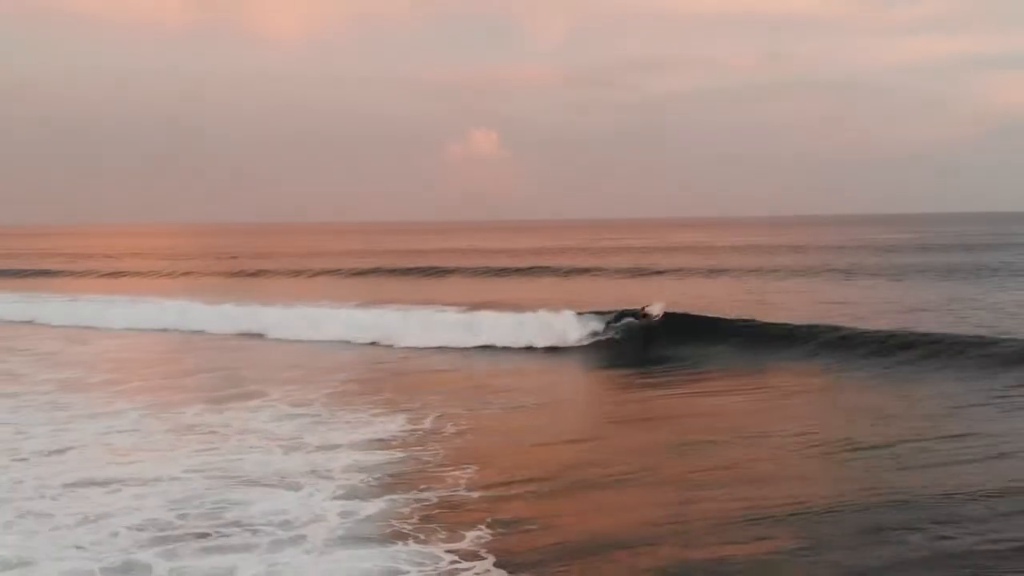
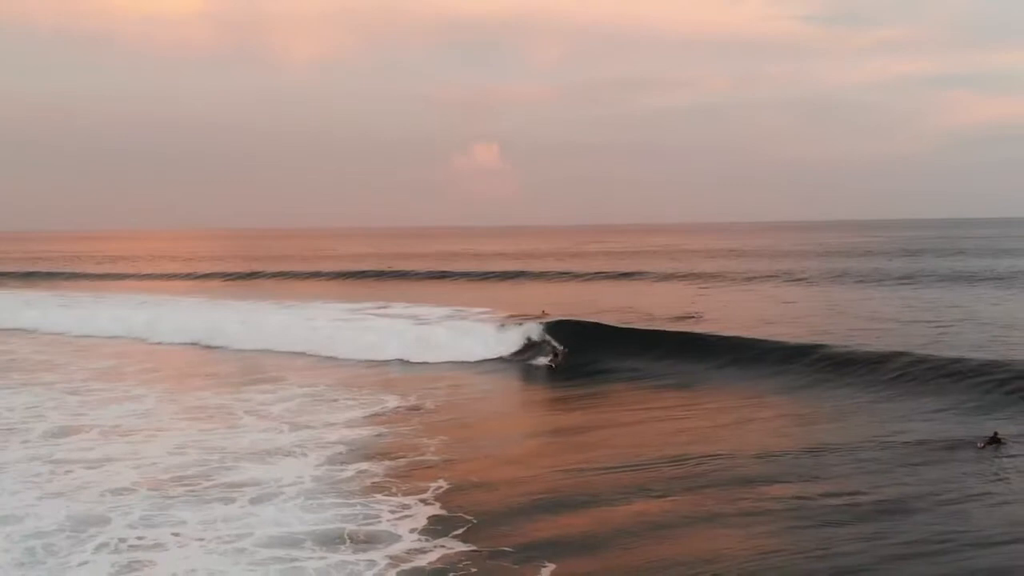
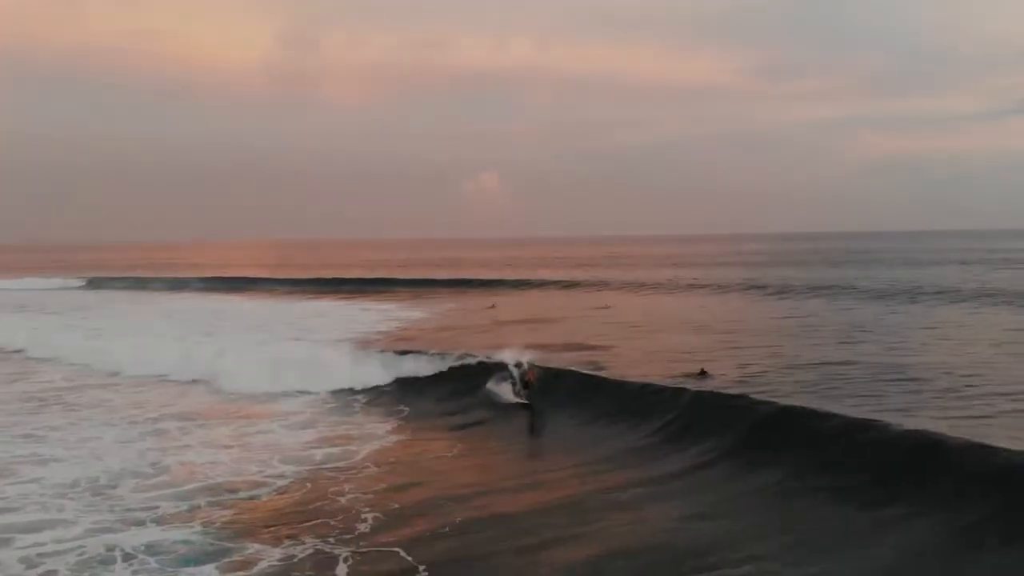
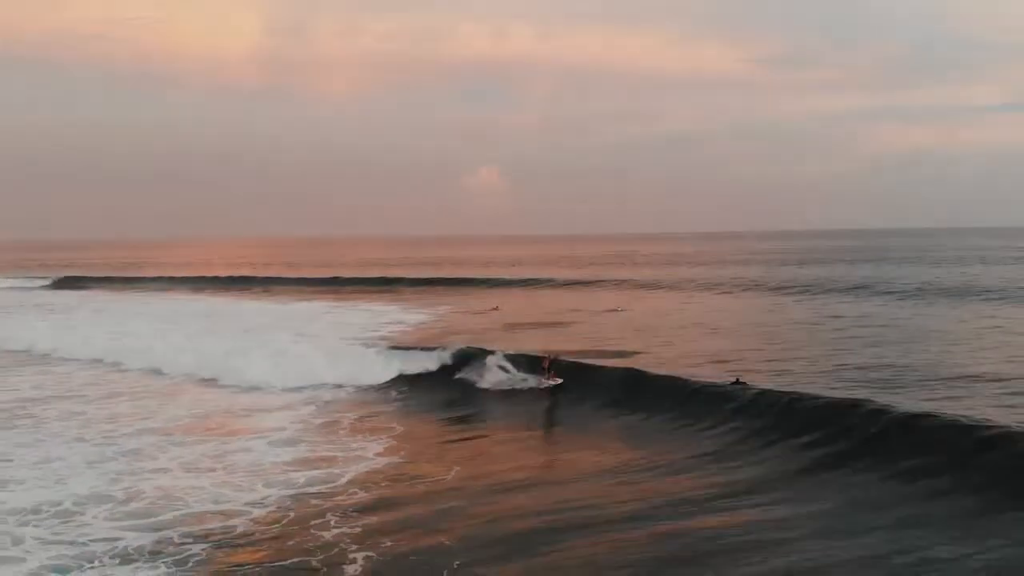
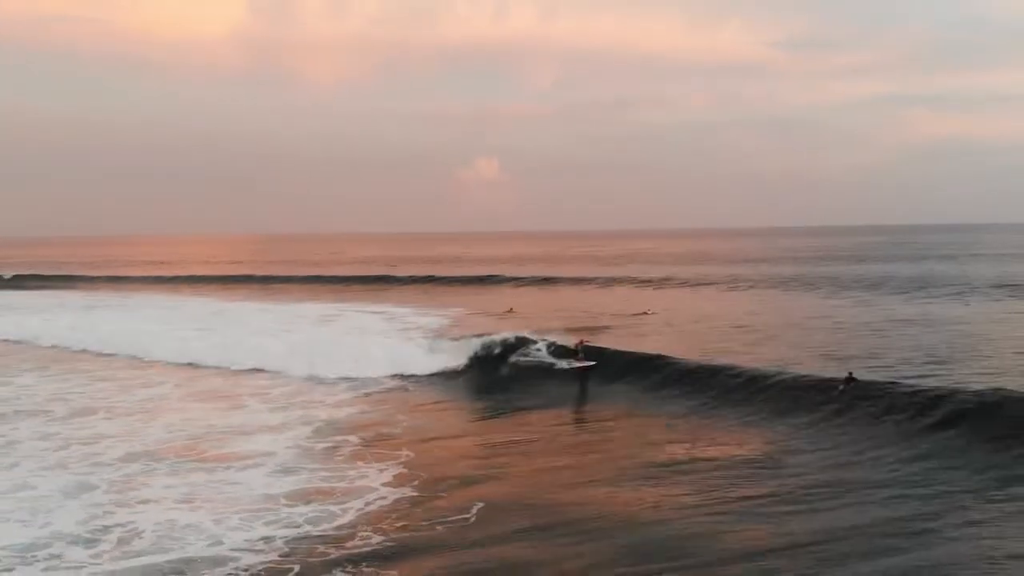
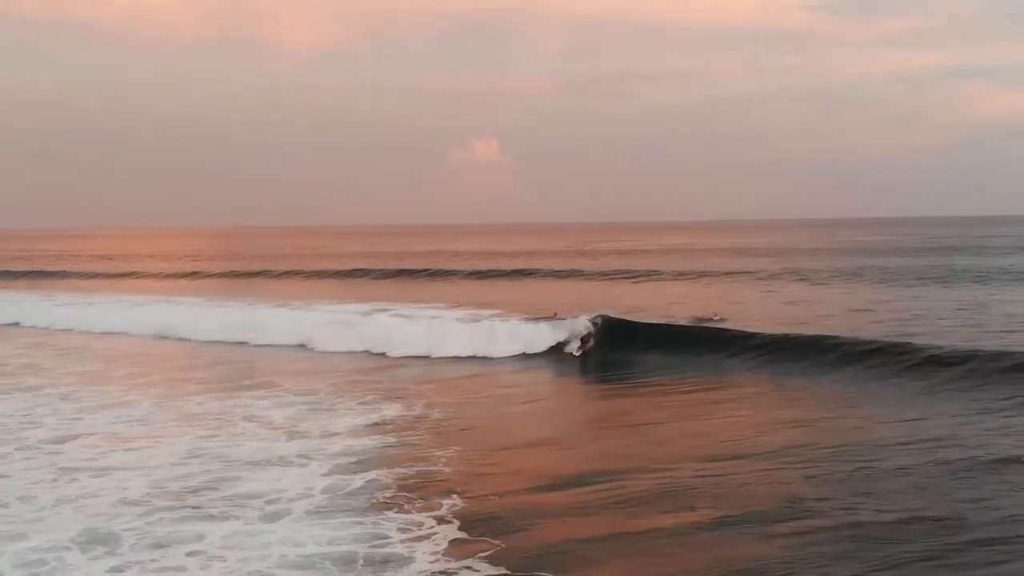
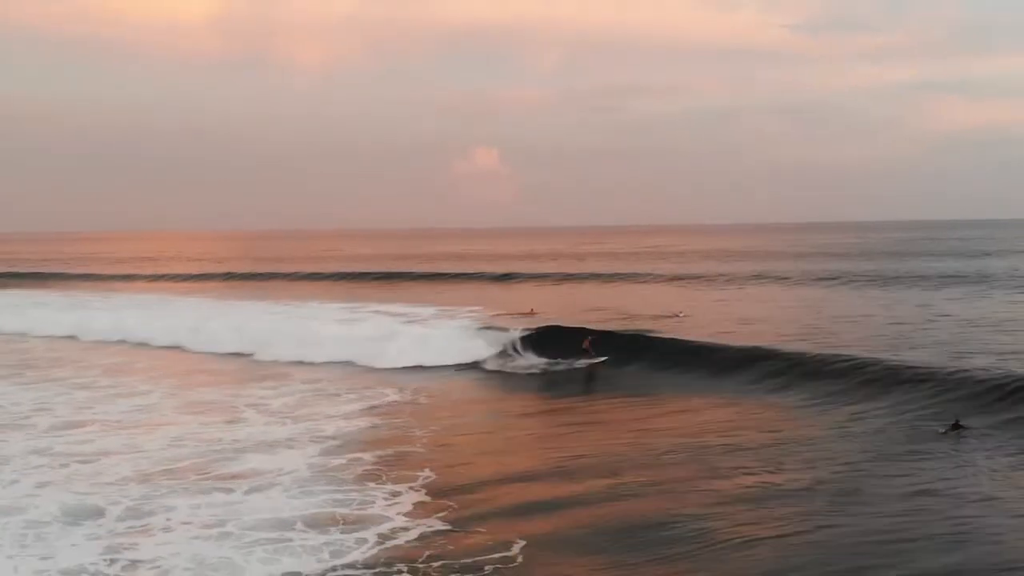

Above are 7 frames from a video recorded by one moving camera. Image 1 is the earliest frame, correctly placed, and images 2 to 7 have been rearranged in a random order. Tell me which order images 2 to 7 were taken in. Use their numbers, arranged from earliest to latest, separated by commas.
6, 2, 7, 5, 4, 3
